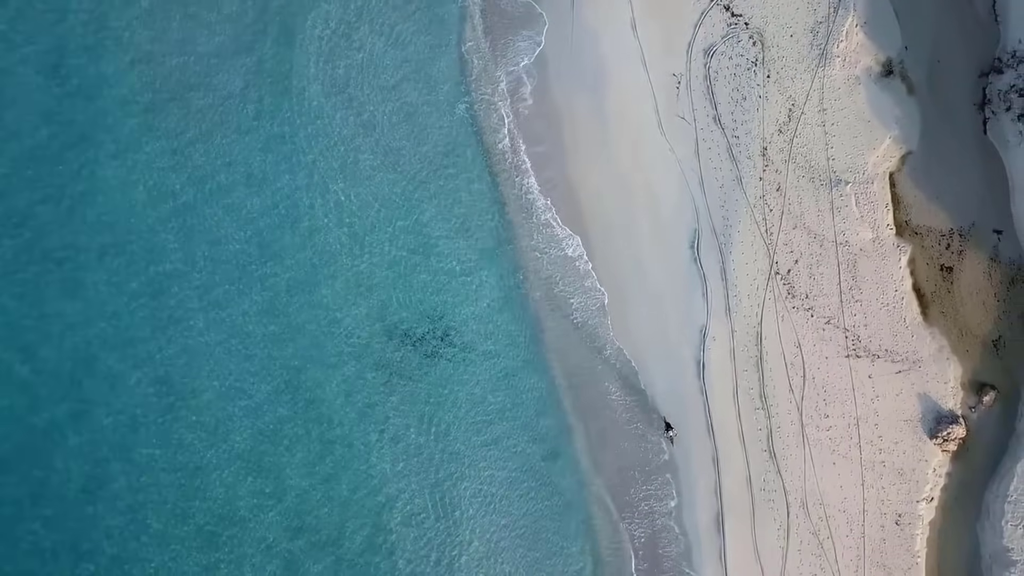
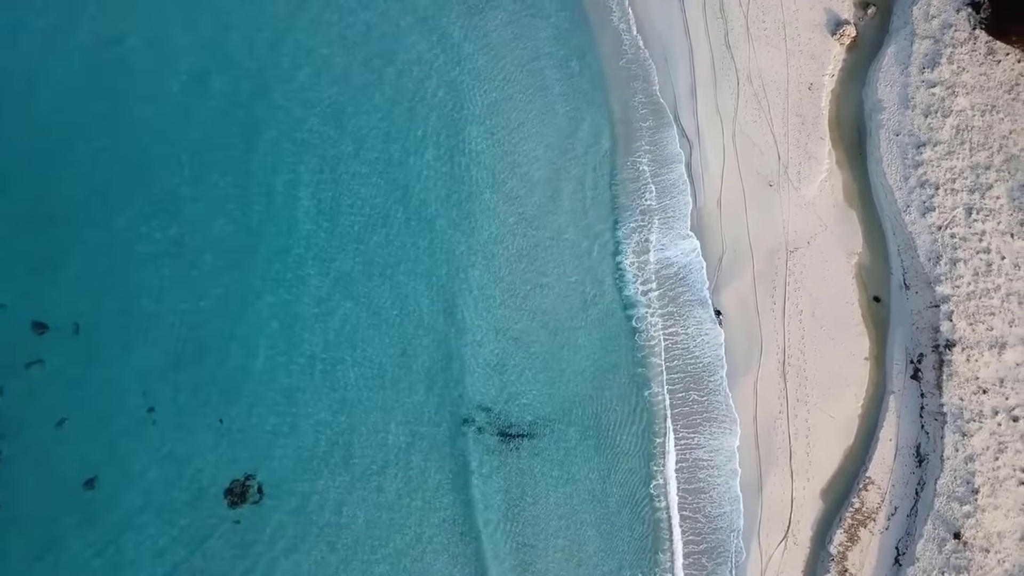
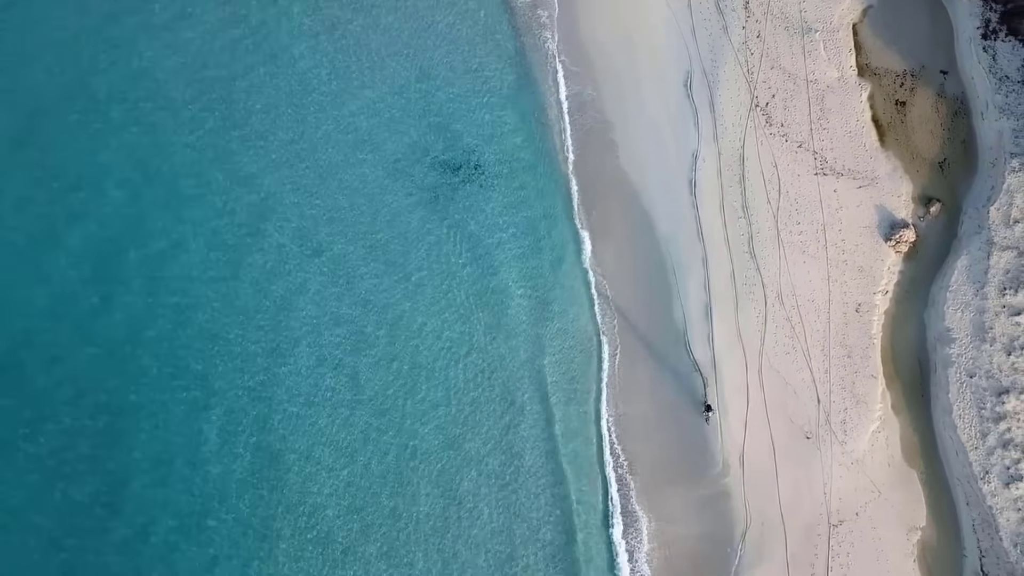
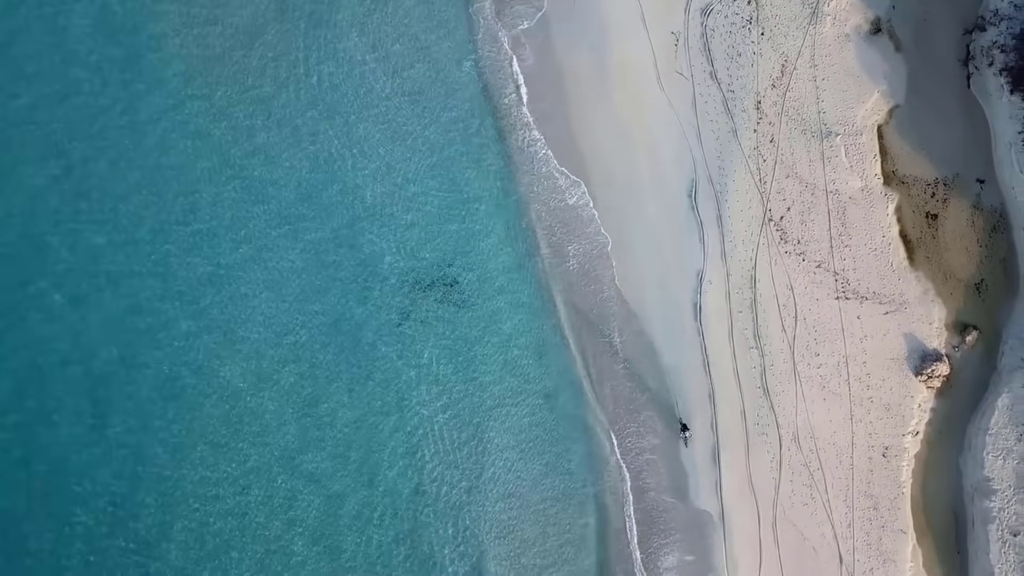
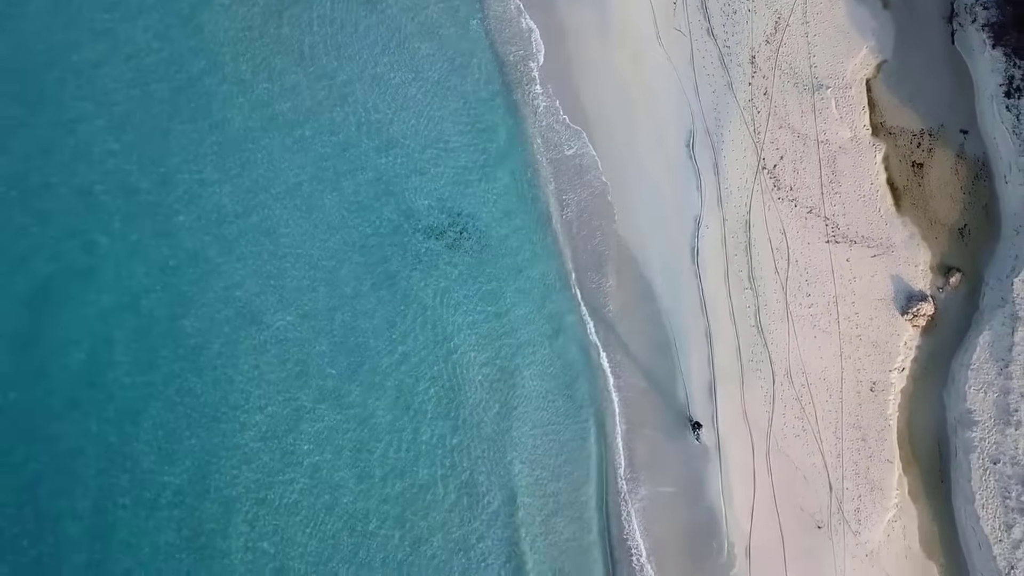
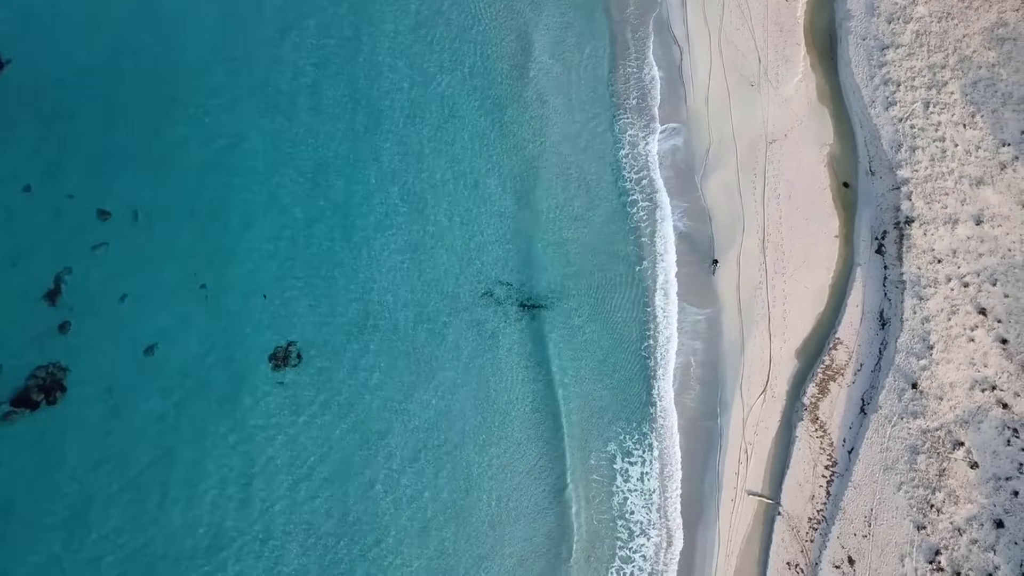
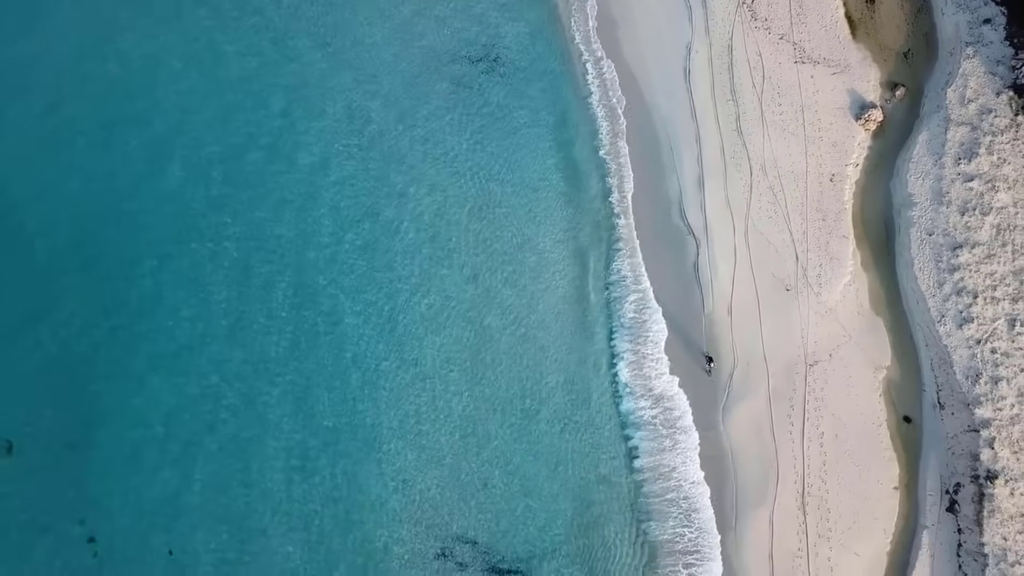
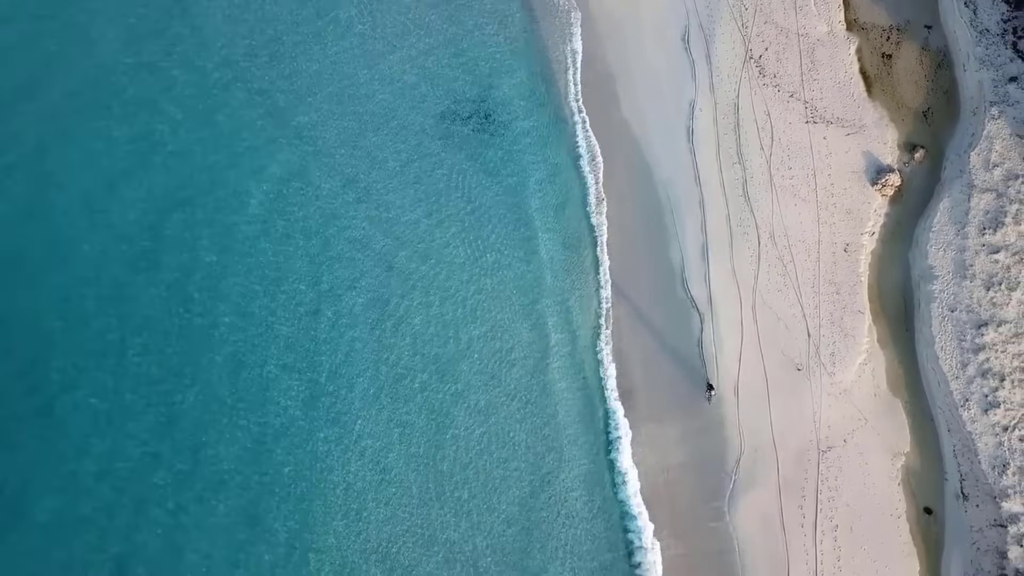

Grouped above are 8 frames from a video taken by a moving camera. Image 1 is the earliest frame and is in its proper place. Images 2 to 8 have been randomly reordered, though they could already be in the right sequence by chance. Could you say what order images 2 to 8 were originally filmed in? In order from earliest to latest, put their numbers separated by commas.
4, 5, 3, 8, 7, 2, 6
